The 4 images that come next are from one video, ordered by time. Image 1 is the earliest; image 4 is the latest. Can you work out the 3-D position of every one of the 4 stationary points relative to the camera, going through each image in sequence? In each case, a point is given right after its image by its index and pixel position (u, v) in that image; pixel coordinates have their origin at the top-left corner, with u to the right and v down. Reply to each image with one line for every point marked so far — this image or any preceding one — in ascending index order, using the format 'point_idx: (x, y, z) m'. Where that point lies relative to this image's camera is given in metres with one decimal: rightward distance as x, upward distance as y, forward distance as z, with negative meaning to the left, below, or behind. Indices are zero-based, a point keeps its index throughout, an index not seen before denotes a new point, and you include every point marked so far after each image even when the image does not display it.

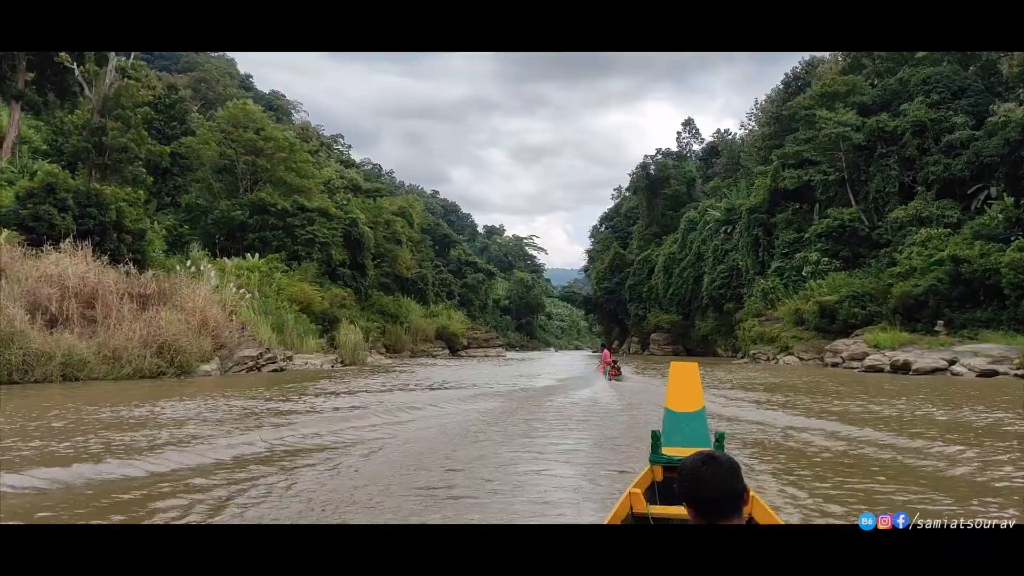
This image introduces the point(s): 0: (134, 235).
0: (-7.6, +1.1, +17.2) m
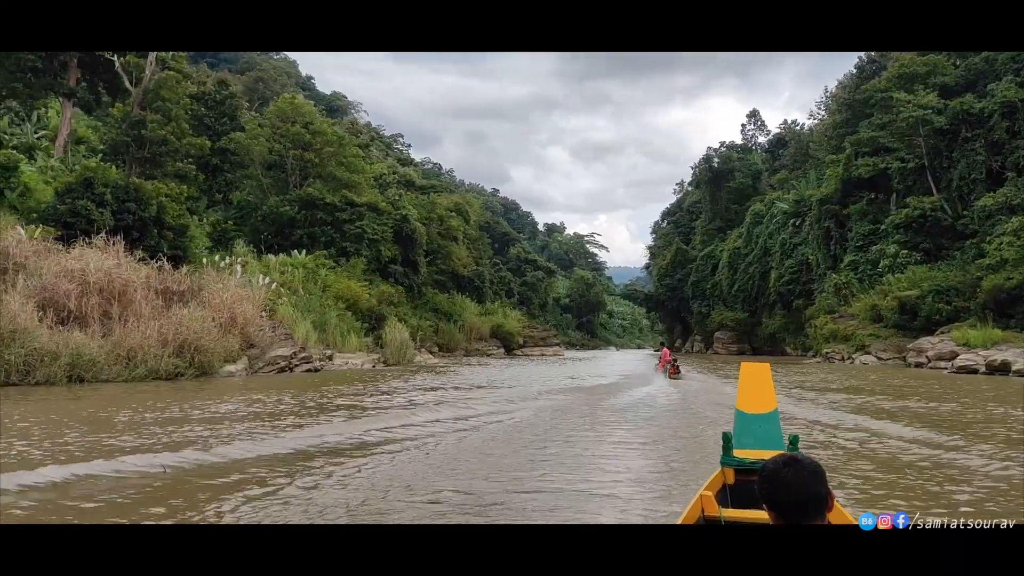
0: (-6.6, +1.1, +16.7) m
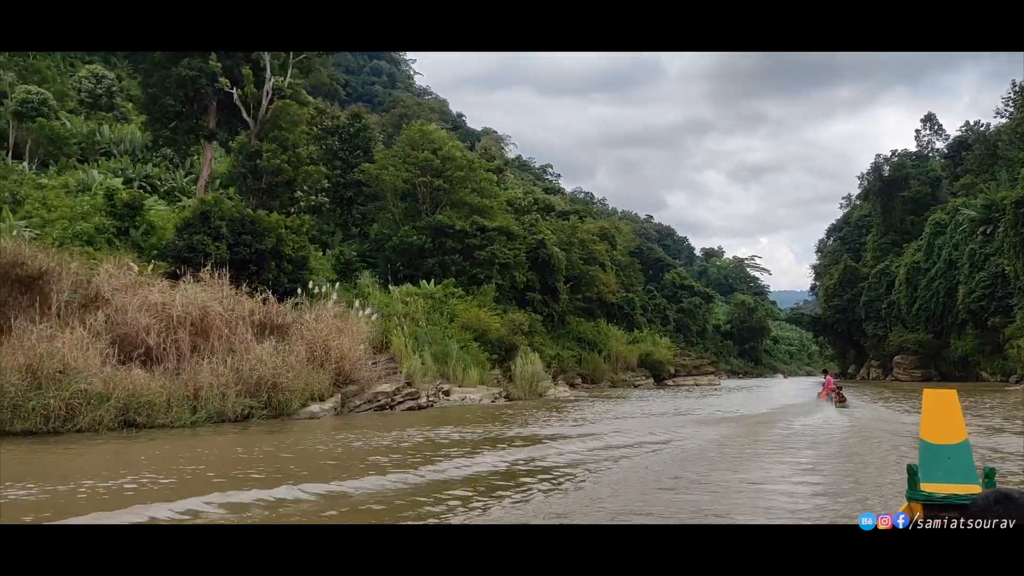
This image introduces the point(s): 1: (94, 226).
0: (-4.1, +0.5, +16.1) m
1: (-7.3, +1.1, +14.9) m
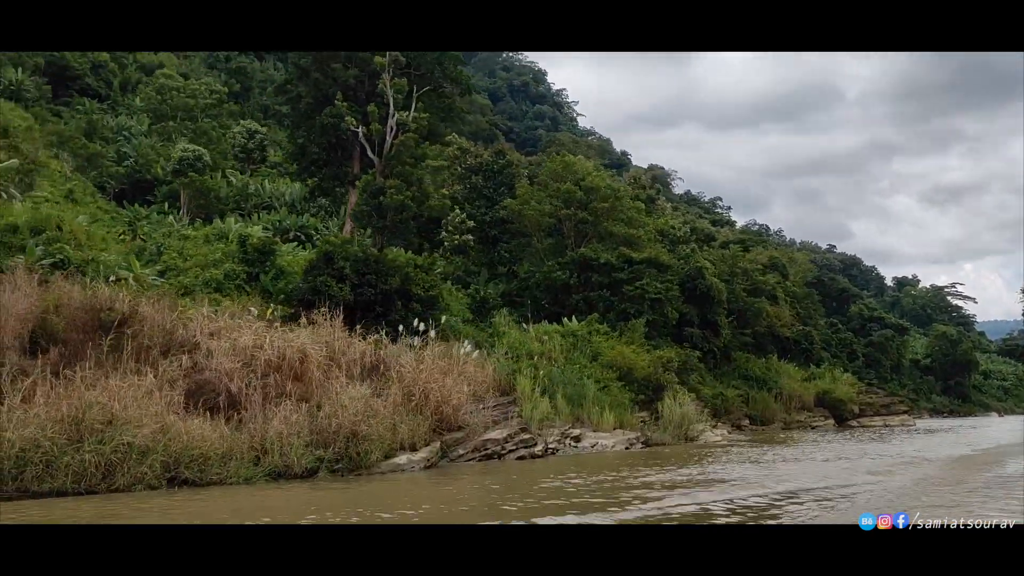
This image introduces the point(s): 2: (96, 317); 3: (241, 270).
0: (-1.6, -0.3, +15.4) m
1: (-5.0, +0.3, +14.8) m
2: (-4.4, -0.3, +8.9) m
3: (-4.8, +0.3, +15.1) m
